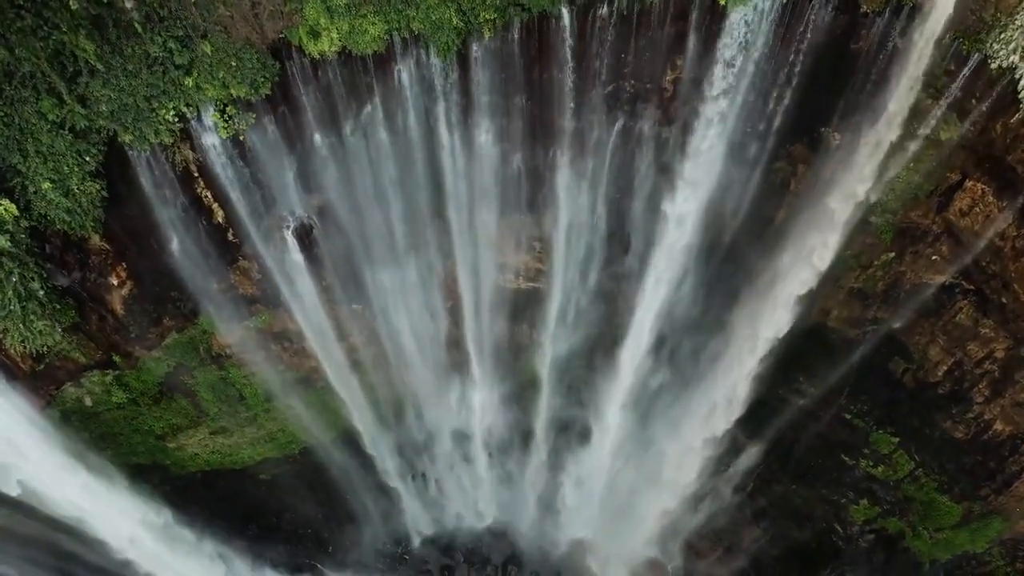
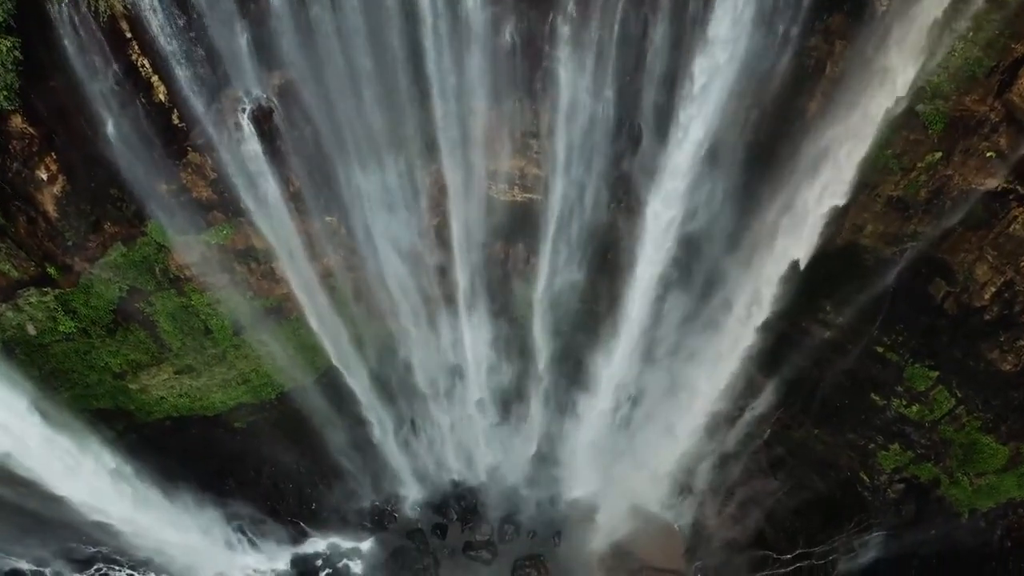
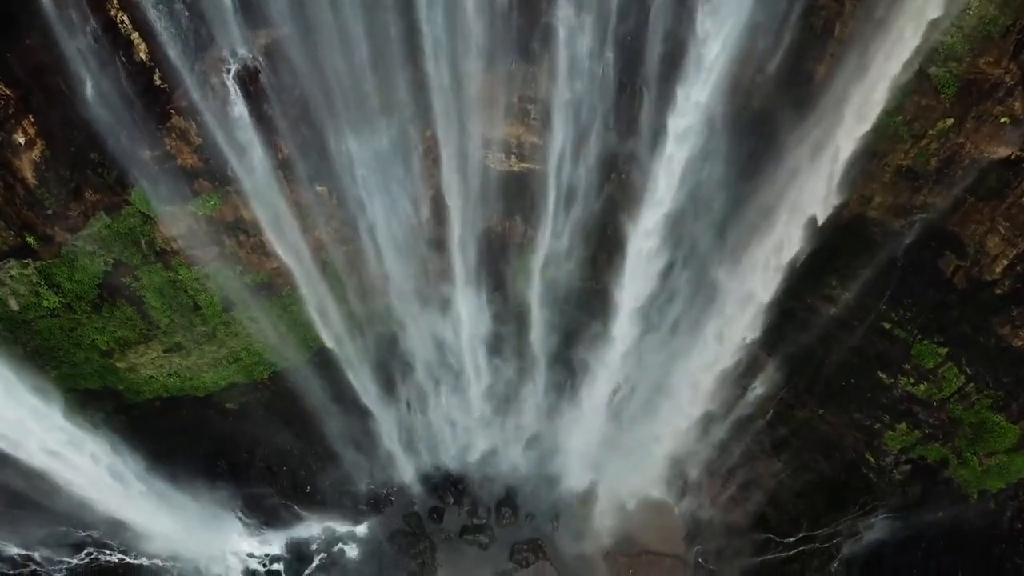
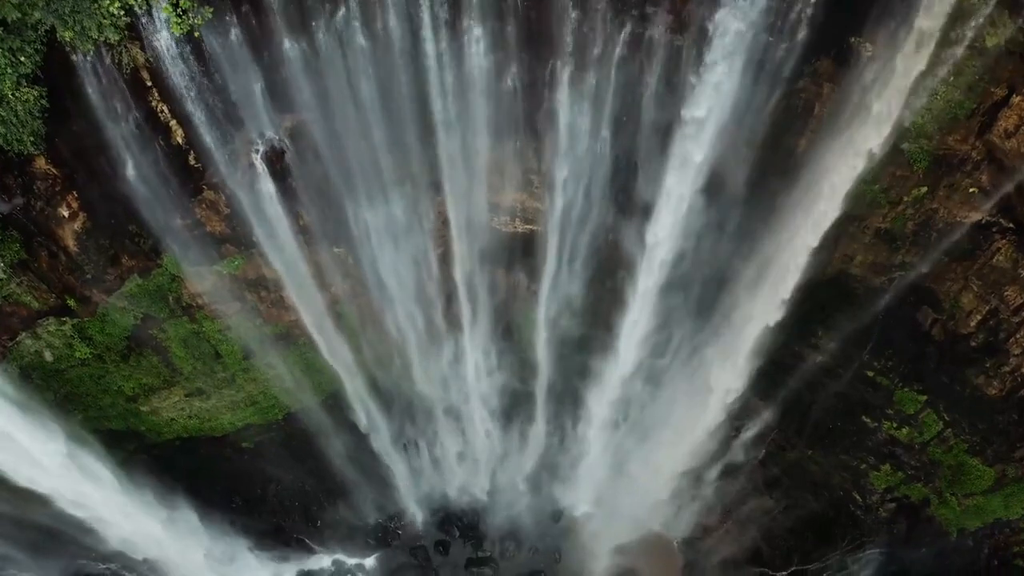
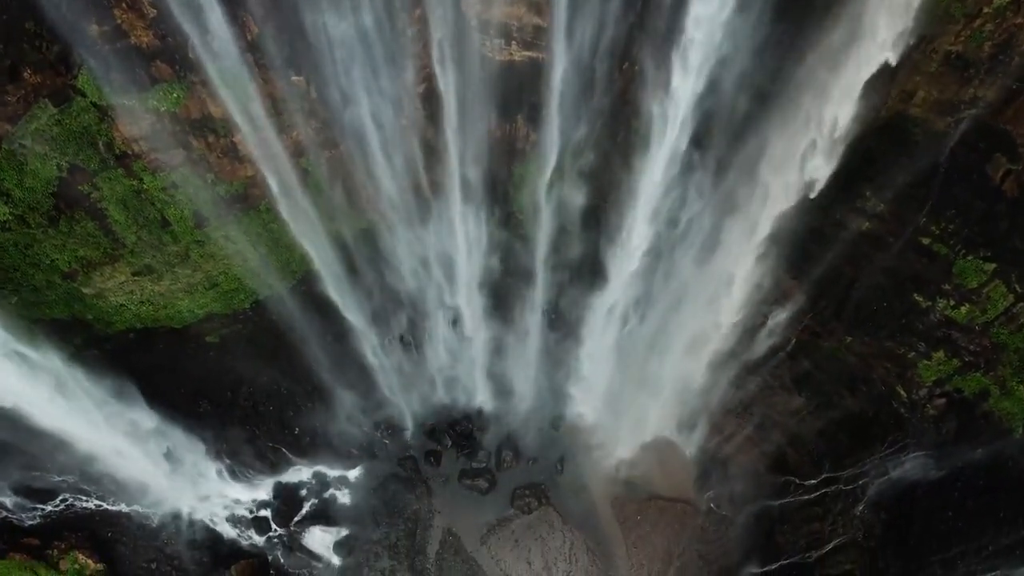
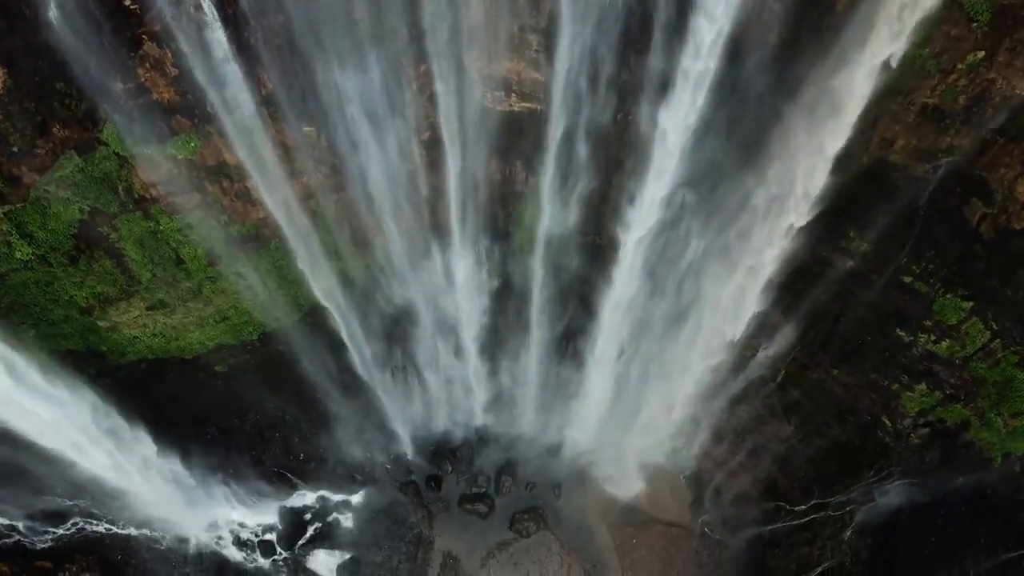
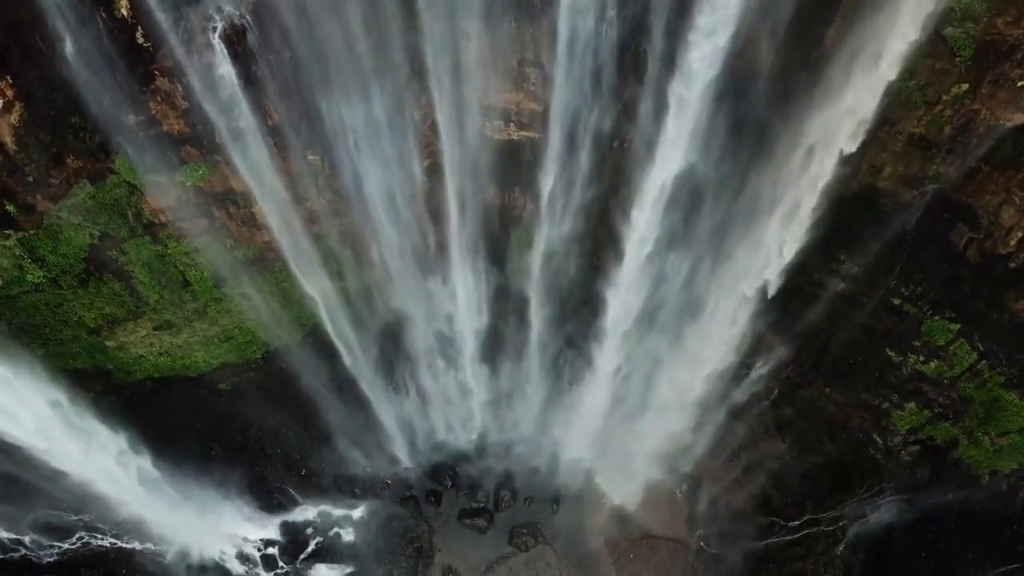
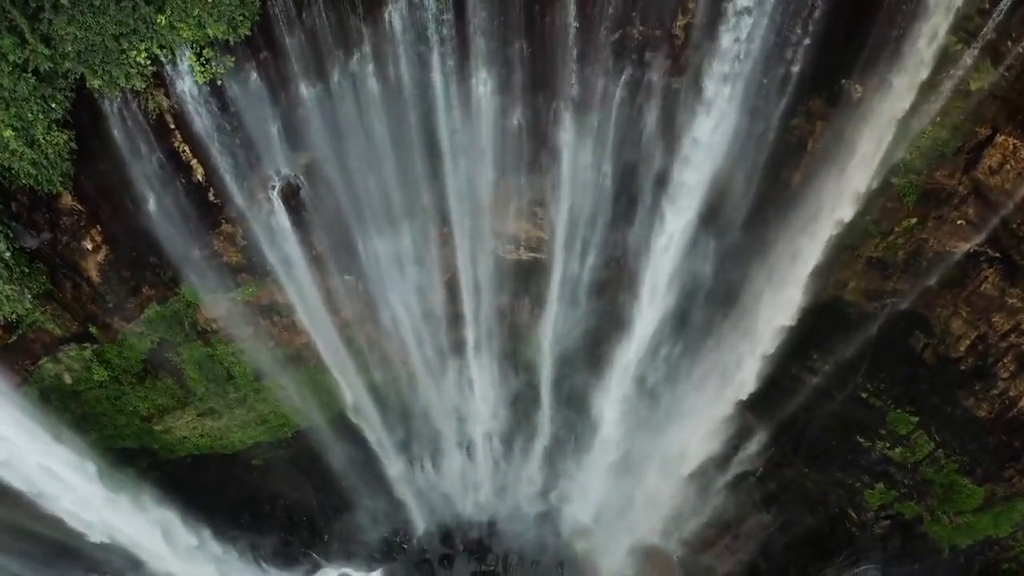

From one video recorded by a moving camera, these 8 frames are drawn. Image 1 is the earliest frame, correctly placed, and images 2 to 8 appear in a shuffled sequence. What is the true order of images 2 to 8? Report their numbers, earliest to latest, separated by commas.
8, 4, 2, 3, 7, 6, 5
